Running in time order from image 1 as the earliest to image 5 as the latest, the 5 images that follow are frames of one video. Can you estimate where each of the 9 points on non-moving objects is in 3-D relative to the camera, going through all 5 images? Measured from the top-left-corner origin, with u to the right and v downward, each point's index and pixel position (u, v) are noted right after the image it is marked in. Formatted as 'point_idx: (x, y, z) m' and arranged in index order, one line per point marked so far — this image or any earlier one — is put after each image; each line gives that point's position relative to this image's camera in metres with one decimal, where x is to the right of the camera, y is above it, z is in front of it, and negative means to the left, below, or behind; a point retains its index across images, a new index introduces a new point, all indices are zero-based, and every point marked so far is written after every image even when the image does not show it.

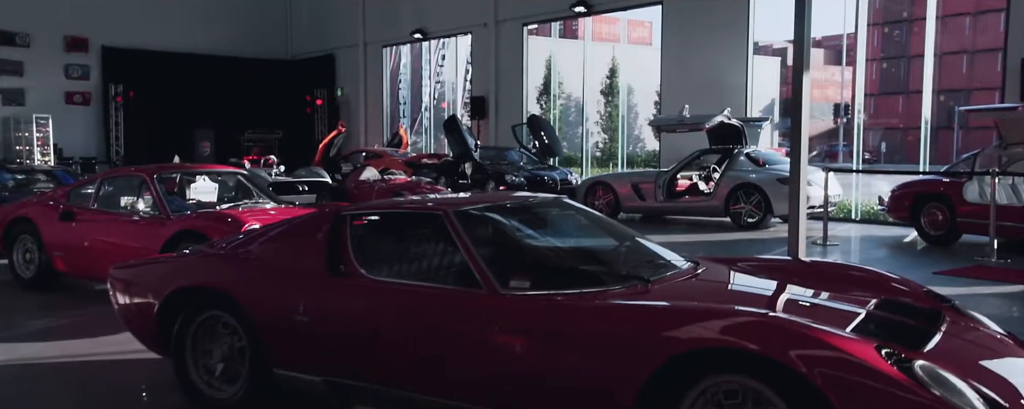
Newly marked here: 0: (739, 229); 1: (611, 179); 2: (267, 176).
0: (+3.4, -0.4, +13.3) m
1: (+1.5, +0.4, +14.2) m
2: (-4.0, +0.5, +14.6) m
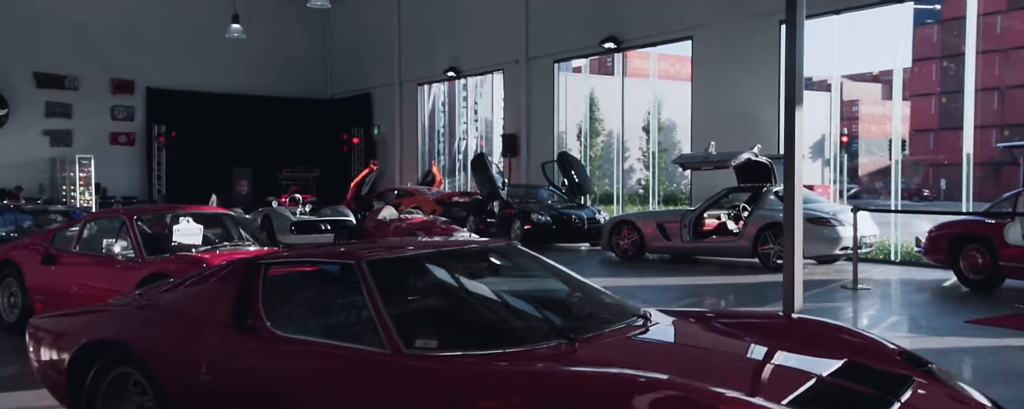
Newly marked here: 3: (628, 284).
0: (+3.7, -0.9, +12.8) m
1: (+1.9, -0.2, +13.8) m
2: (-3.6, -0.2, +14.6) m
3: (+1.6, -1.1, +12.3) m
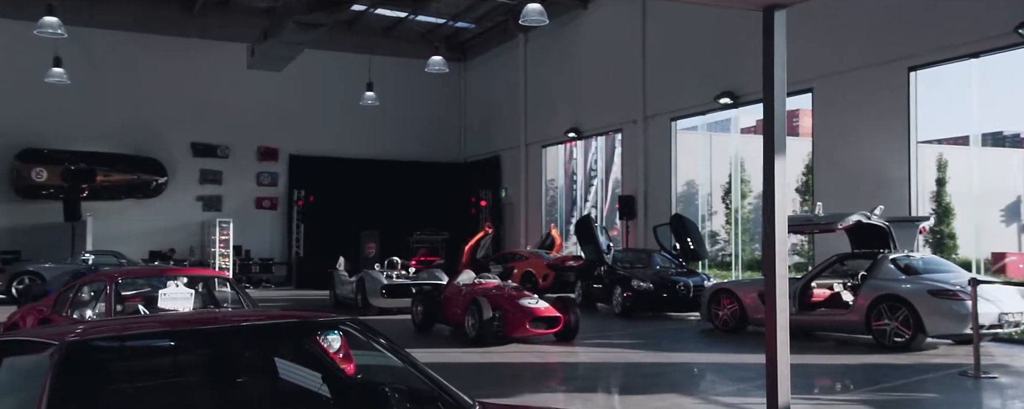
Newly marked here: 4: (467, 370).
0: (+4.7, -1.8, +11.1) m
1: (+3.2, -1.2, +12.5) m
2: (-2.1, -1.2, +14.5) m
3: (+2.6, -1.9, +11.1) m
4: (-0.4, -1.8, +9.4) m
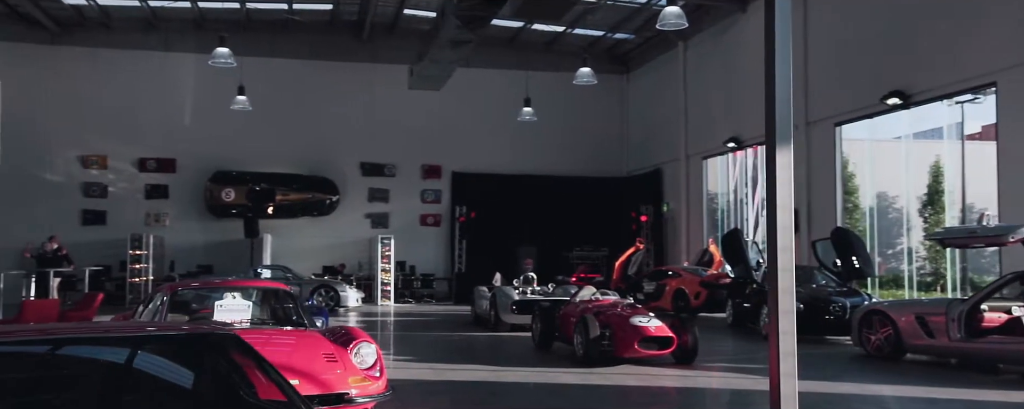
0: (+5.9, -1.9, +9.4) m
1: (+4.7, -1.3, +11.1) m
2: (+0.1, -1.4, +14.1) m
3: (+3.9, -2.0, +9.8) m
4: (+0.5, -1.9, +8.9) m
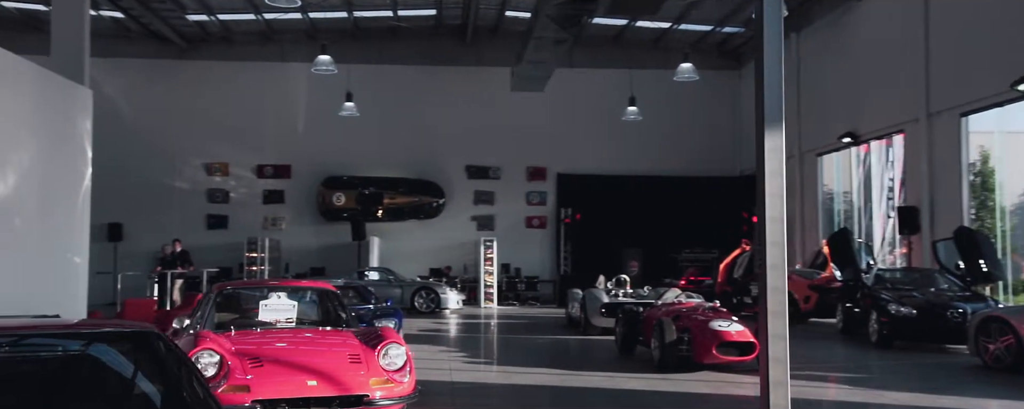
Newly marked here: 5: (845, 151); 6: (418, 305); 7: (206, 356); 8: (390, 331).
0: (+6.6, -1.8, +8.2) m
1: (+5.7, -1.2, +10.0) m
2: (+1.5, -1.4, +13.7) m
3: (+4.6, -2.0, +8.9) m
4: (+1.2, -1.9, +8.5) m
5: (+7.3, +1.1, +19.2) m
6: (-2.1, -2.2, +19.7) m
7: (-1.8, -0.9, +5.3) m
8: (-0.8, -0.9, +6.0) m
